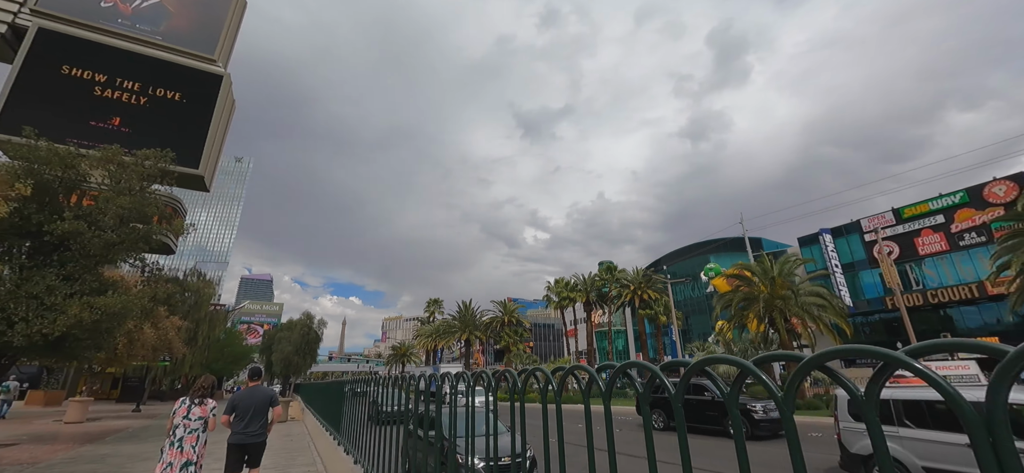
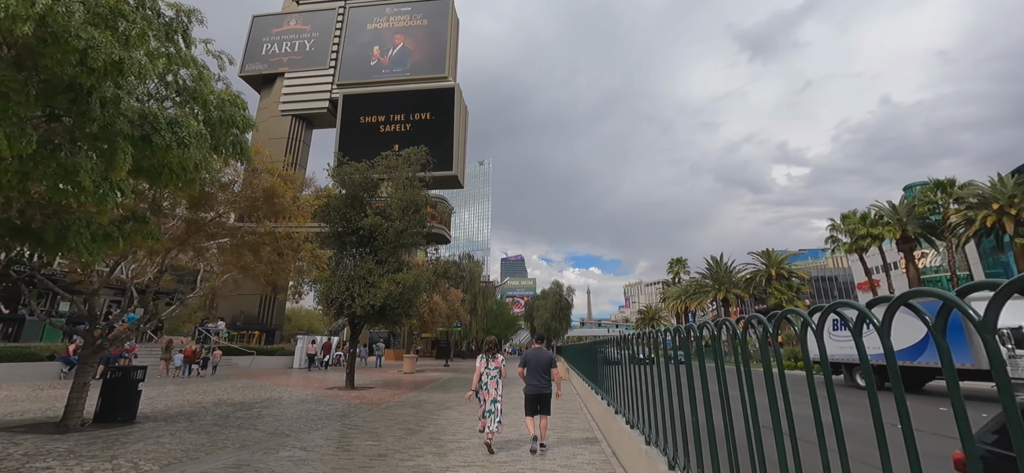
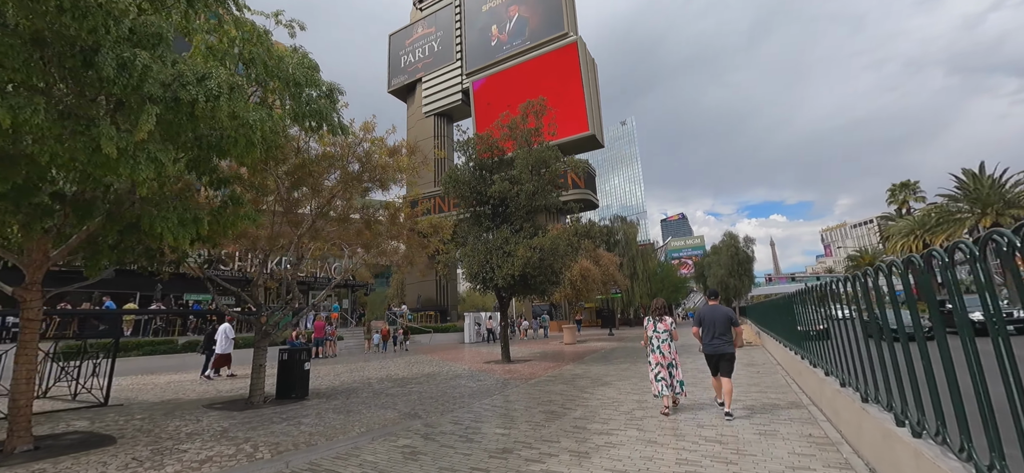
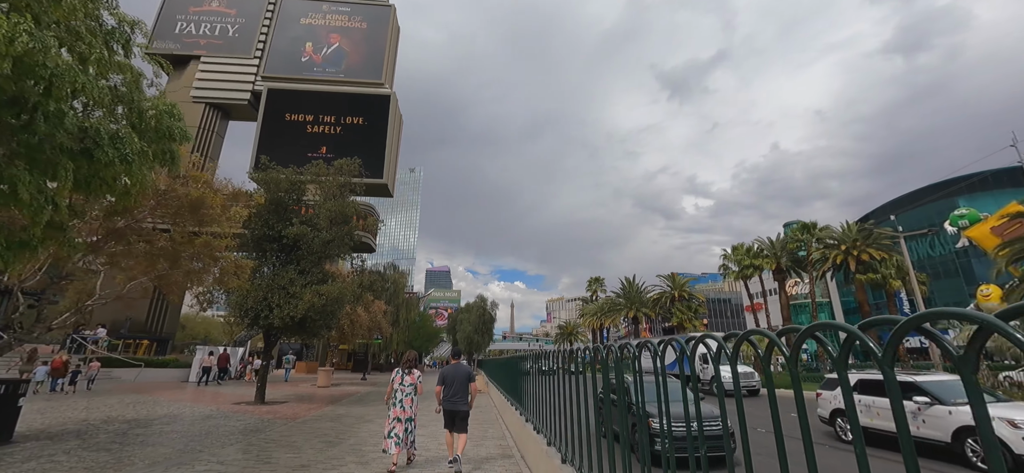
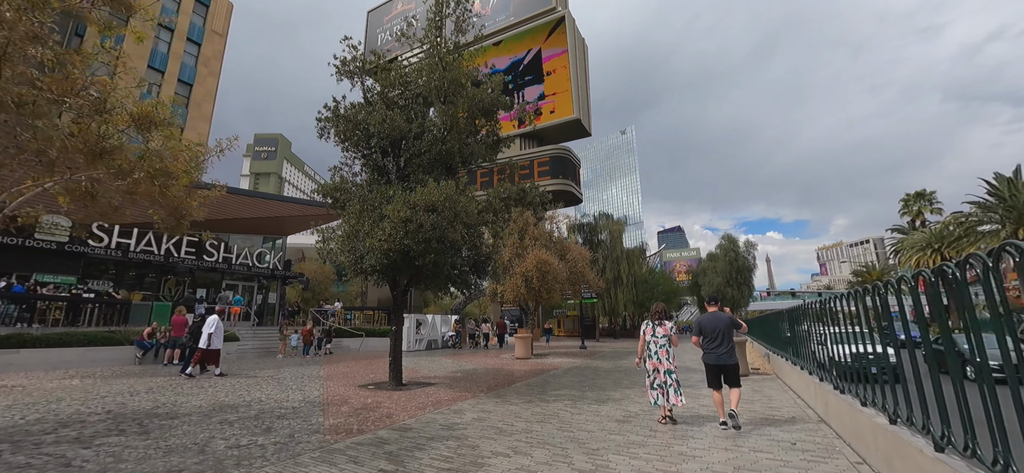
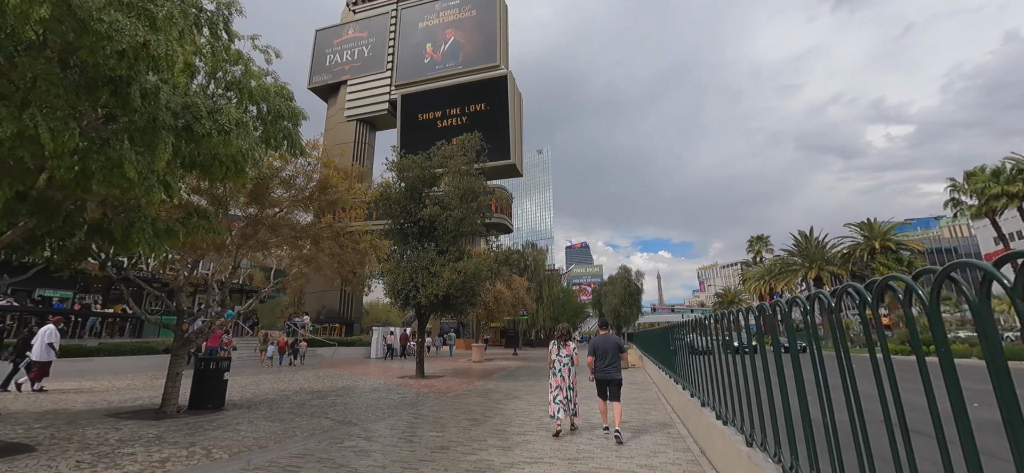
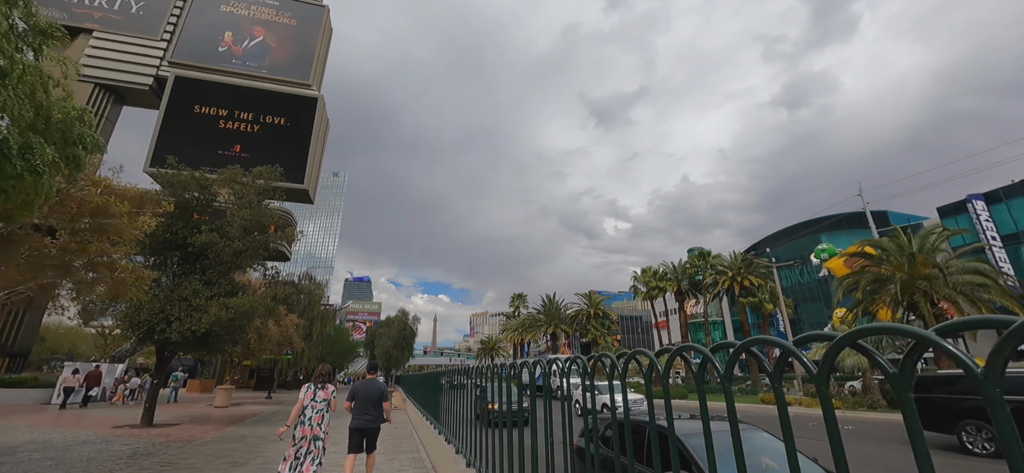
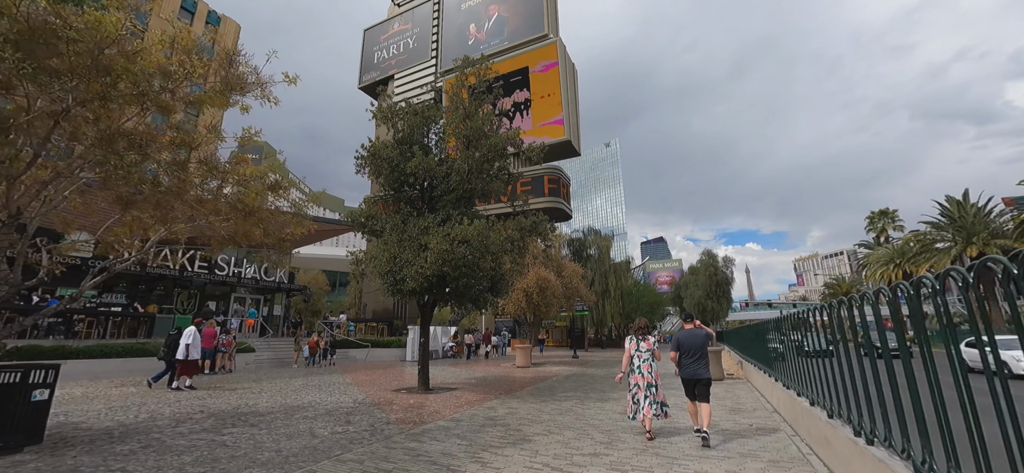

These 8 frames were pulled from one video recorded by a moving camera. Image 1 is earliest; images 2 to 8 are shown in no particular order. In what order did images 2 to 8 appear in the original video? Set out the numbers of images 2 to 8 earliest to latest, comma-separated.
7, 4, 2, 6, 3, 8, 5
